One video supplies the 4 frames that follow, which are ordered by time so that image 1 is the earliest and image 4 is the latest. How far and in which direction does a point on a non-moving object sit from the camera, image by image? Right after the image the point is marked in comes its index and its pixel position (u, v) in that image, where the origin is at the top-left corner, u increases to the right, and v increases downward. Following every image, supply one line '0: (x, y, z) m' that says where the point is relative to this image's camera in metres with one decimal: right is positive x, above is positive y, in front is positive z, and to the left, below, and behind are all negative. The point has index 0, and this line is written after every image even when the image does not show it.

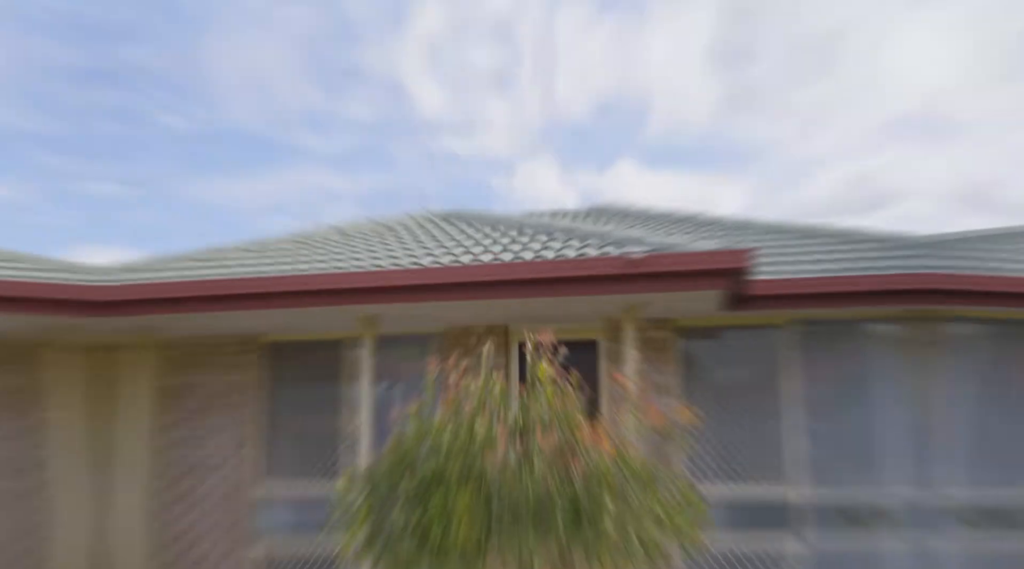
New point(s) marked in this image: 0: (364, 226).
0: (-1.5, +0.6, +11.3) m
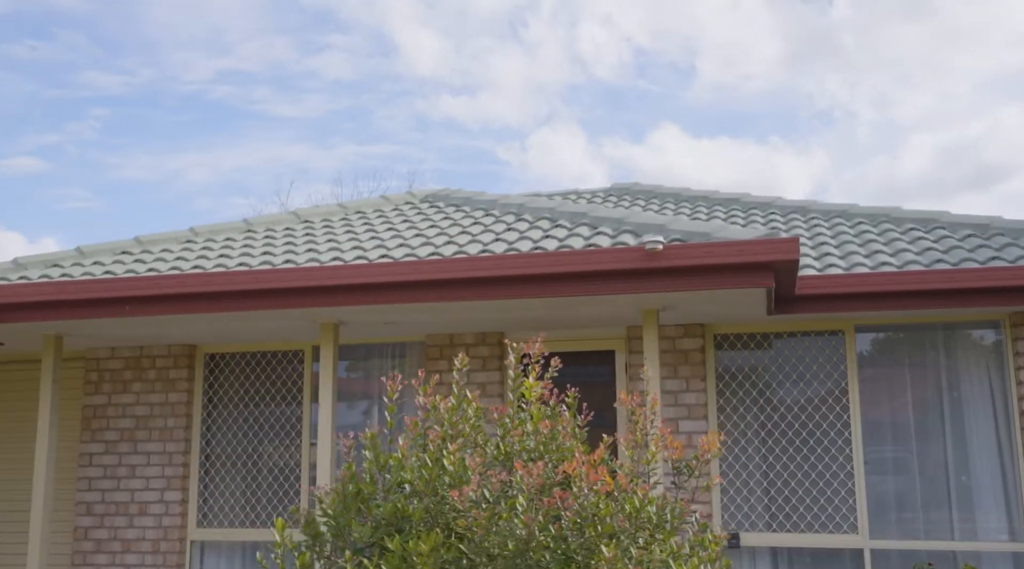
0: (-1.5, +0.6, +9.3) m
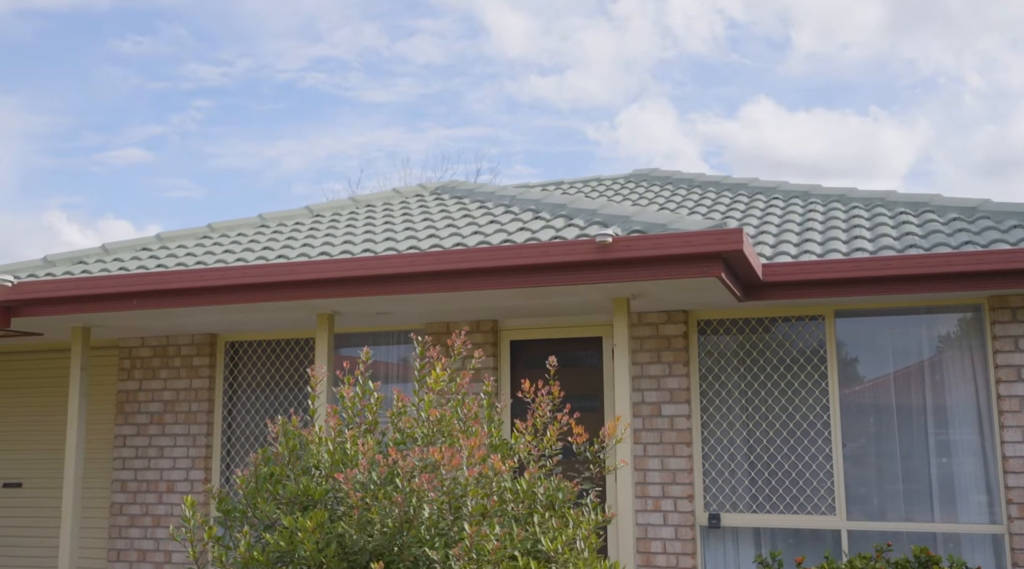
0: (-1.5, +0.7, +9.8) m
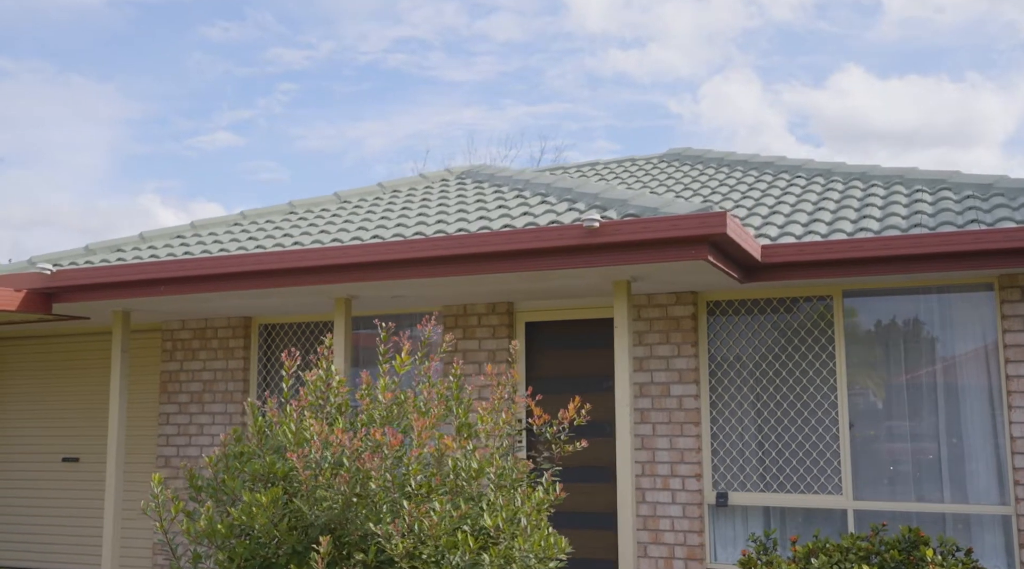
0: (-1.3, +0.9, +10.1) m
